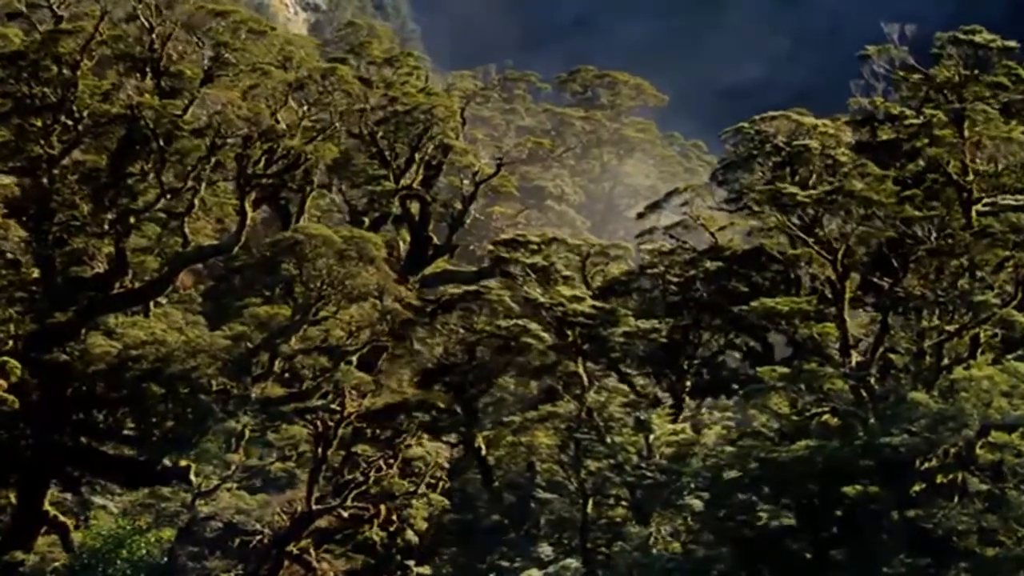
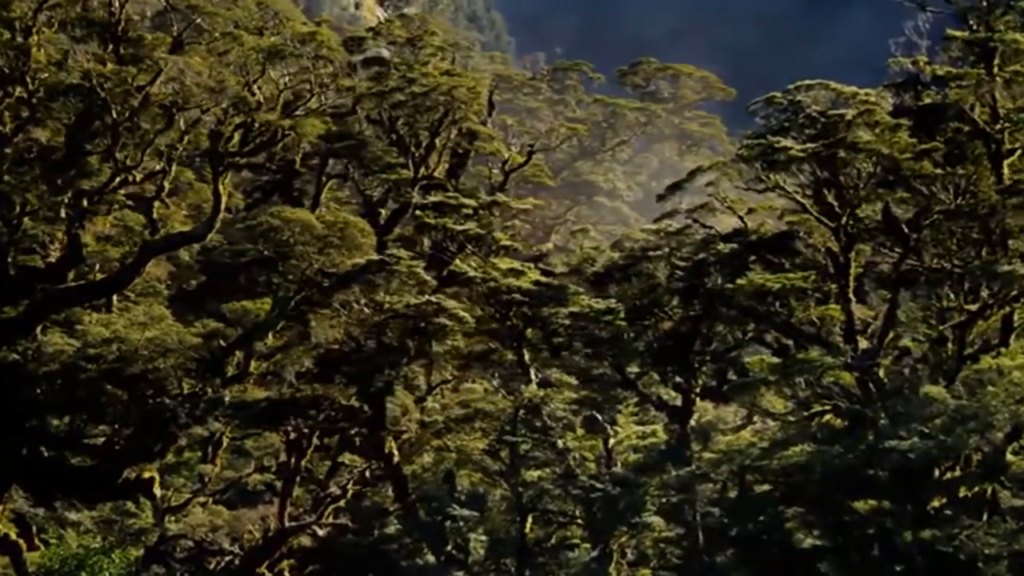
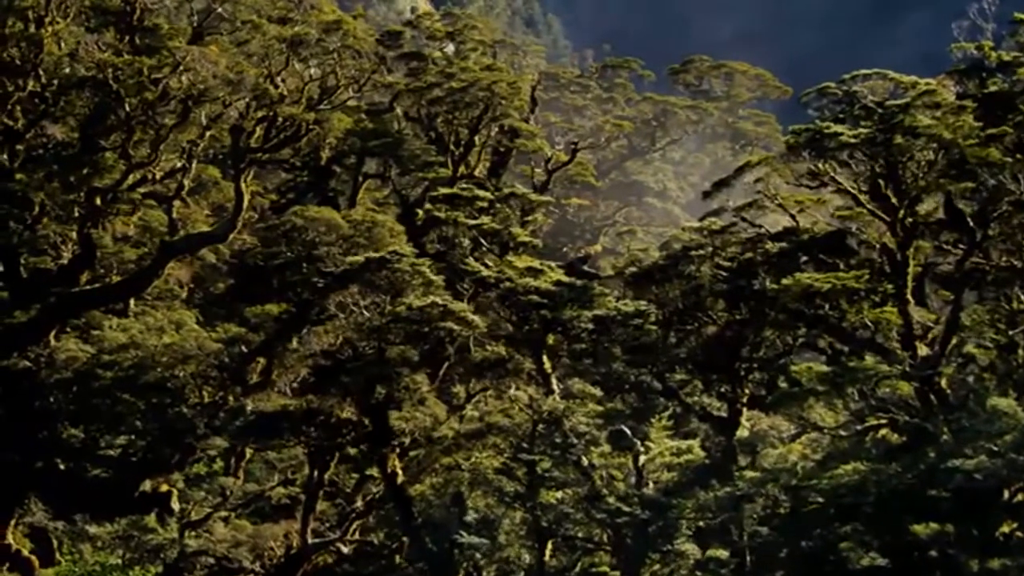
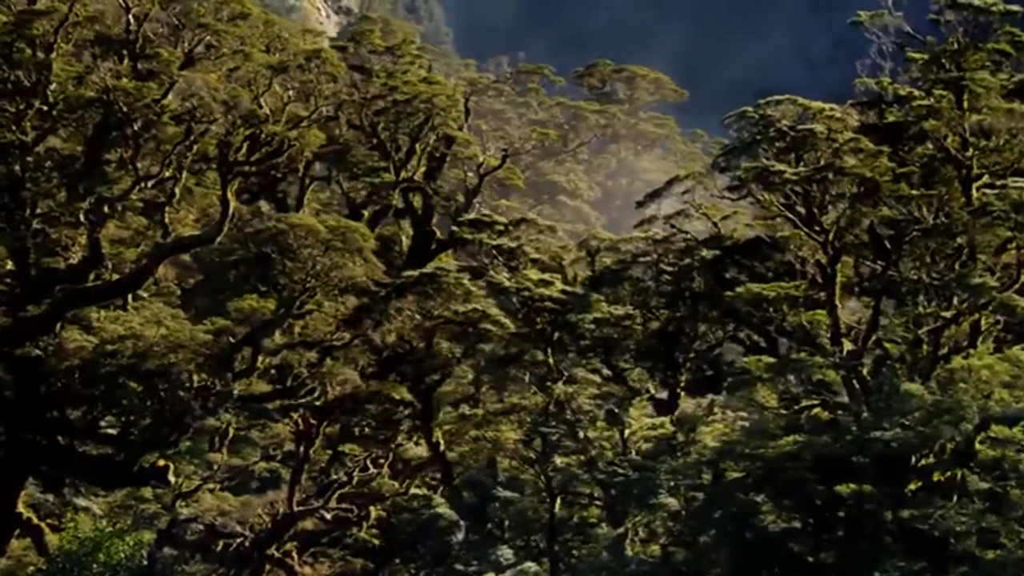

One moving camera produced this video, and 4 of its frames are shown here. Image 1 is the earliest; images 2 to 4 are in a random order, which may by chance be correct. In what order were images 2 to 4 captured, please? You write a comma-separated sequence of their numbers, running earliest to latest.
4, 2, 3
